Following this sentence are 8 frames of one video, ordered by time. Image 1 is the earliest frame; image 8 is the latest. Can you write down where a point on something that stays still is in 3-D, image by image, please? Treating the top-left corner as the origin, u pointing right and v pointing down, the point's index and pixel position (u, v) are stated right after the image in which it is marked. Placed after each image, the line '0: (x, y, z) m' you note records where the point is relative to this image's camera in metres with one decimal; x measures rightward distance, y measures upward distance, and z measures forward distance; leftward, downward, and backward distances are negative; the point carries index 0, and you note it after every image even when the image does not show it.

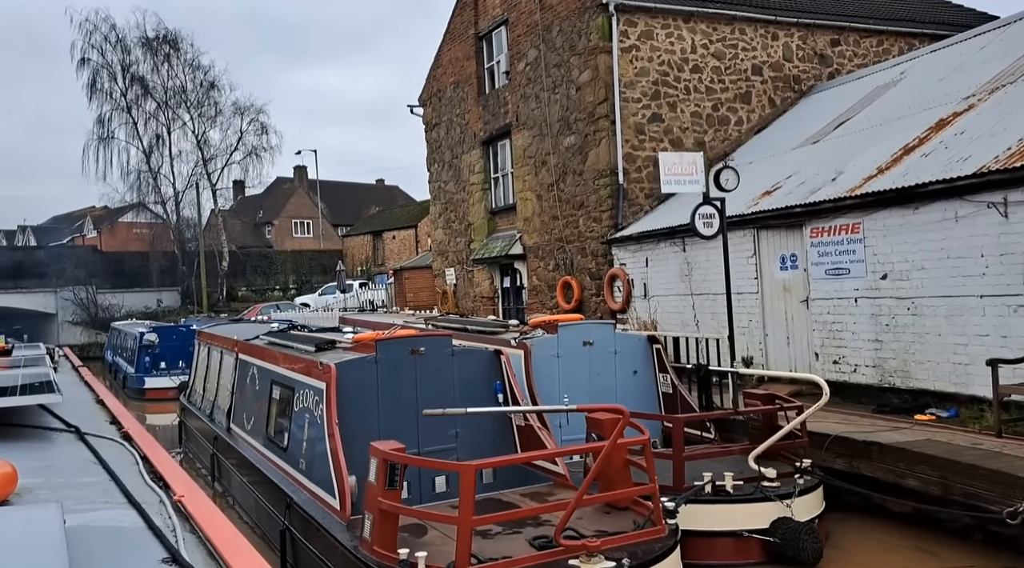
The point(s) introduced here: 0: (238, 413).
0: (-2.9, -1.4, +8.7) m
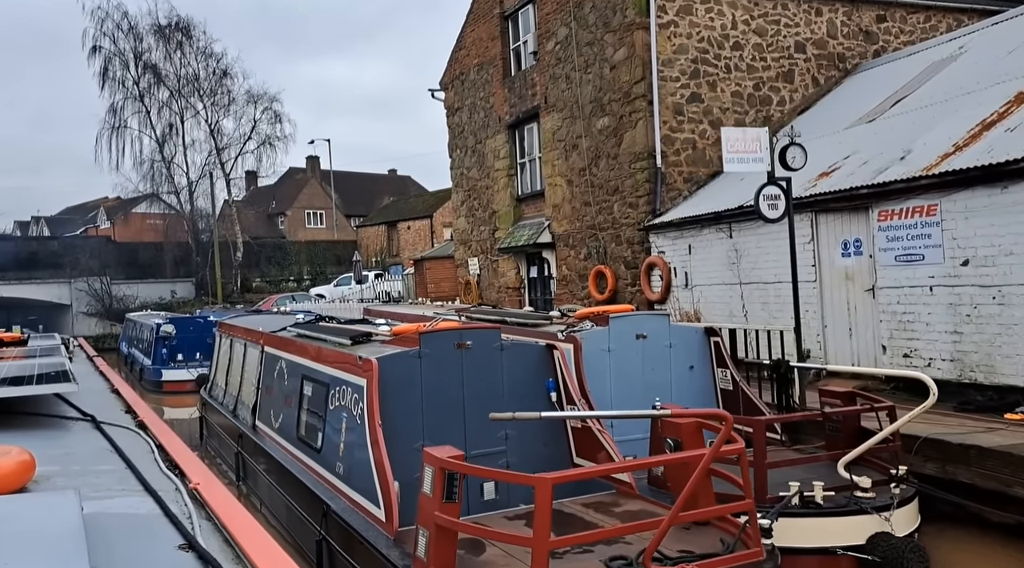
0: (-2.5, -1.3, +8.2) m
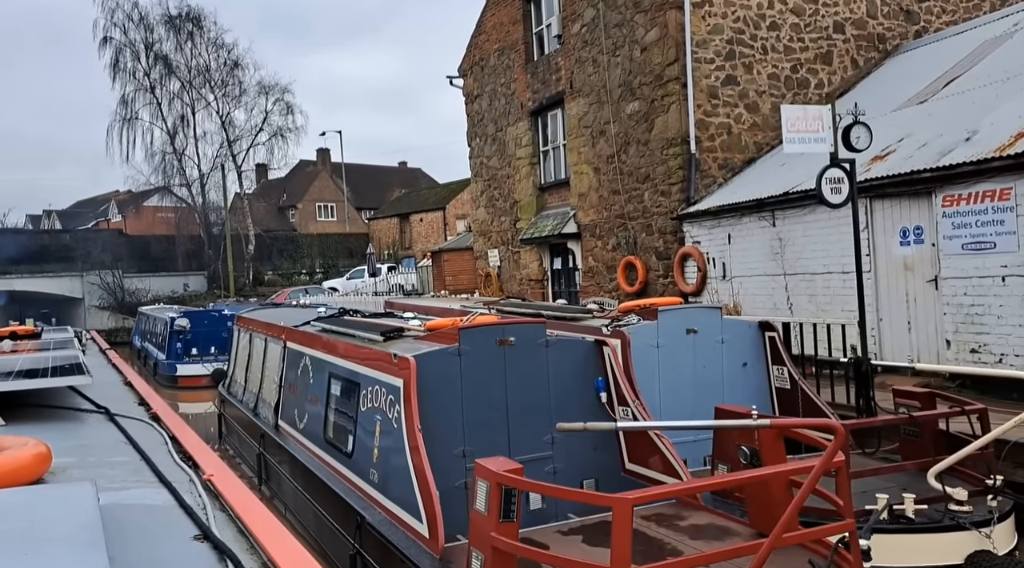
0: (-2.1, -1.2, +7.7) m
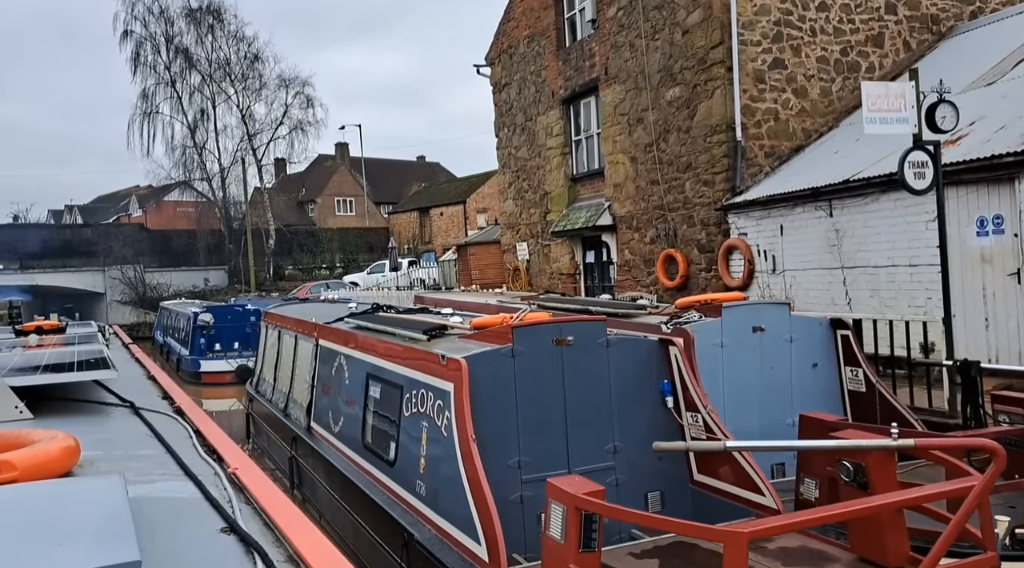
0: (-1.7, -1.1, +7.3) m
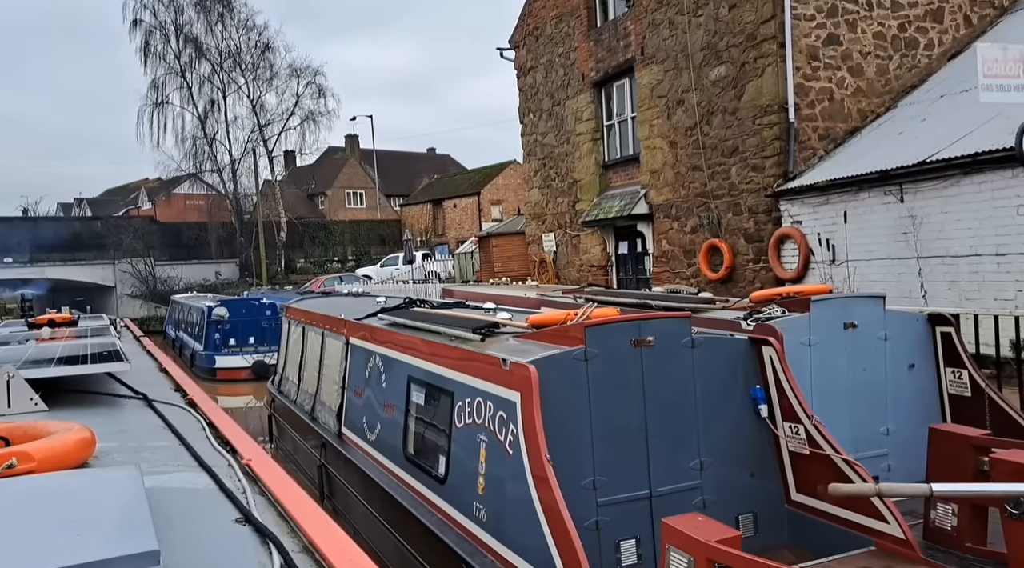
0: (-1.3, -1.1, +6.7) m
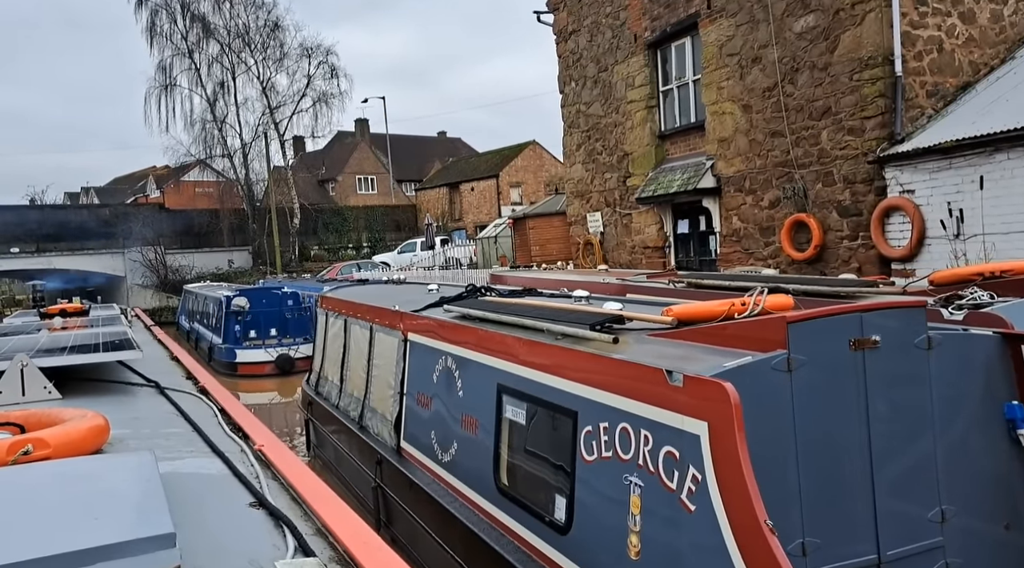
0: (-0.6, -1.0, +5.4) m
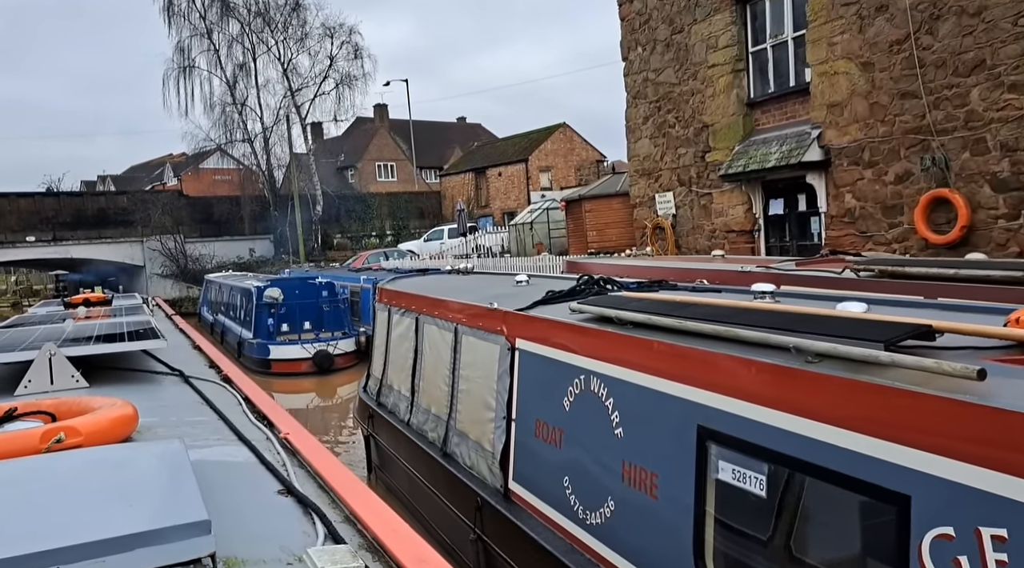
0: (+0.1, -0.9, +3.9) m
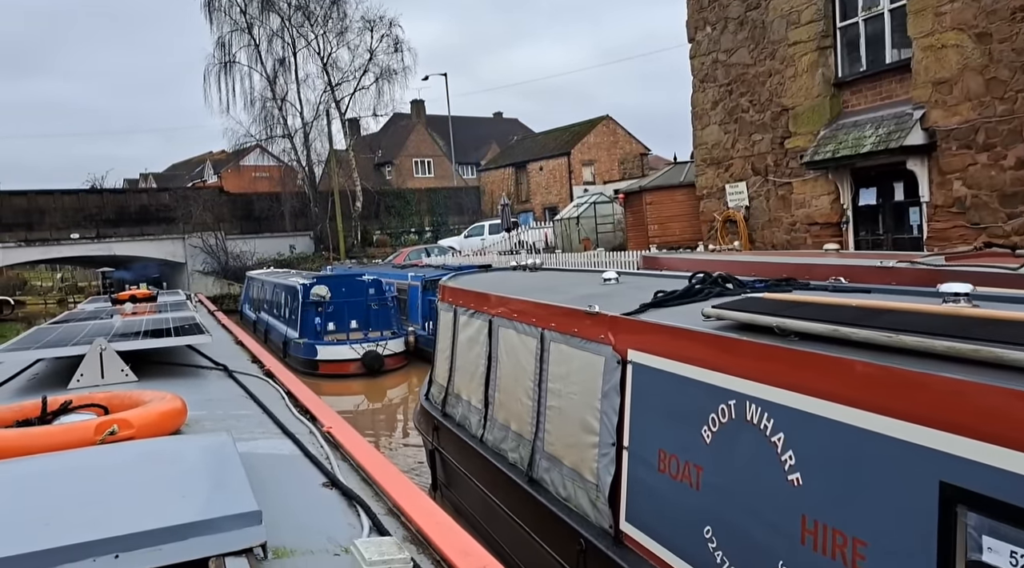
0: (+0.6, -0.9, +3.1) m
